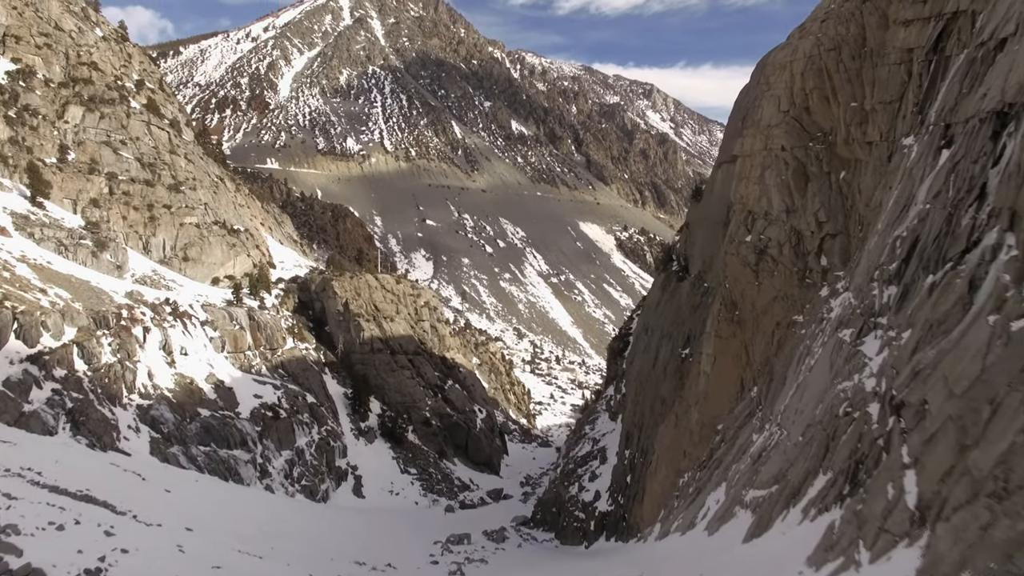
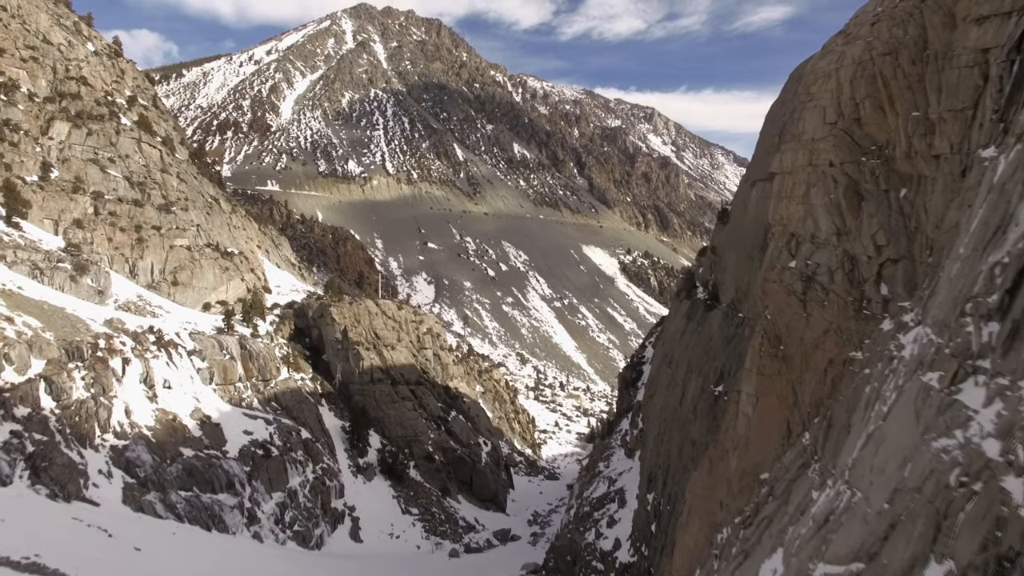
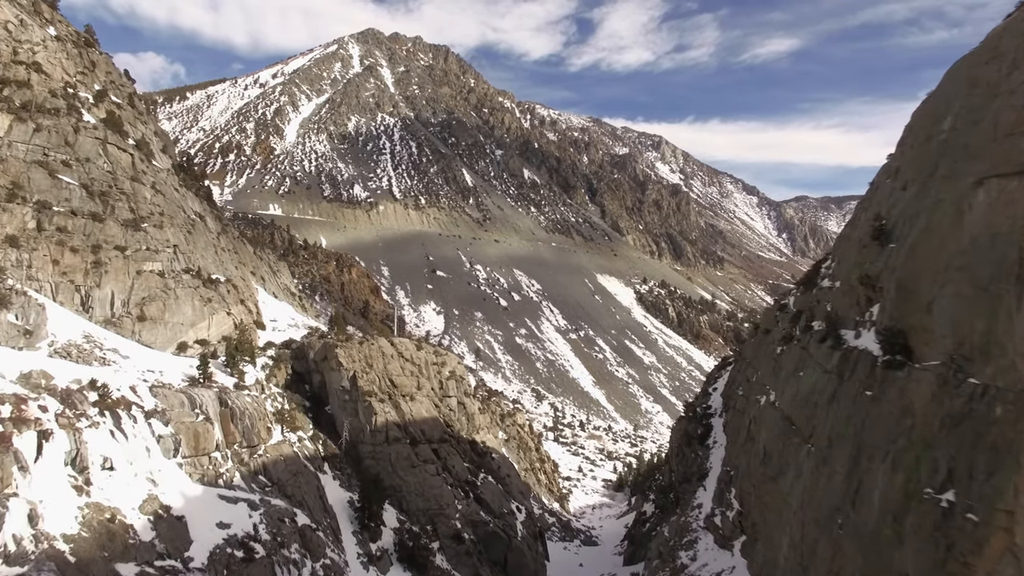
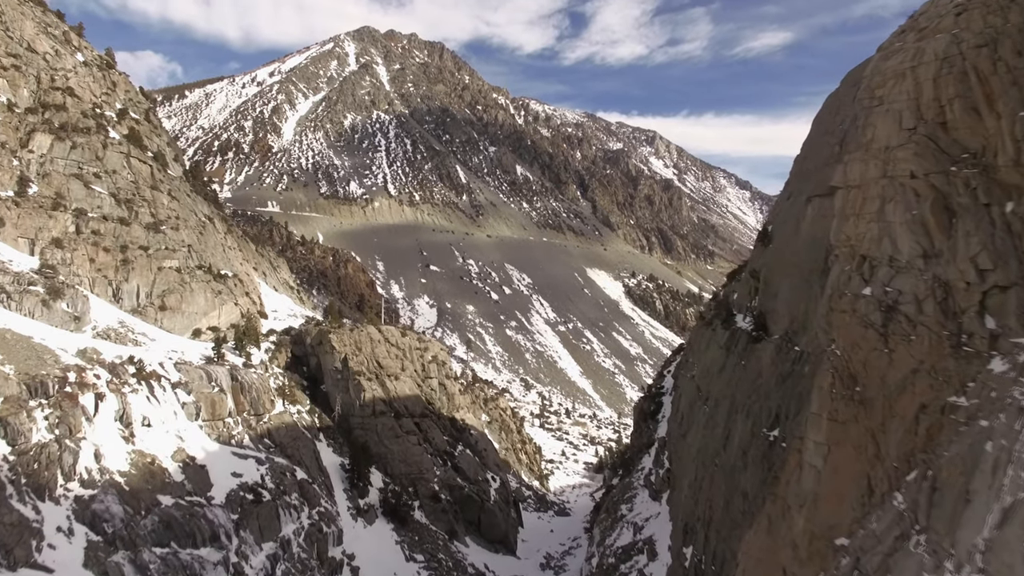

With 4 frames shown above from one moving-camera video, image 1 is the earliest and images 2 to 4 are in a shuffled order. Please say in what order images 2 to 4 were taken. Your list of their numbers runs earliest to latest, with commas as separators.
2, 4, 3
